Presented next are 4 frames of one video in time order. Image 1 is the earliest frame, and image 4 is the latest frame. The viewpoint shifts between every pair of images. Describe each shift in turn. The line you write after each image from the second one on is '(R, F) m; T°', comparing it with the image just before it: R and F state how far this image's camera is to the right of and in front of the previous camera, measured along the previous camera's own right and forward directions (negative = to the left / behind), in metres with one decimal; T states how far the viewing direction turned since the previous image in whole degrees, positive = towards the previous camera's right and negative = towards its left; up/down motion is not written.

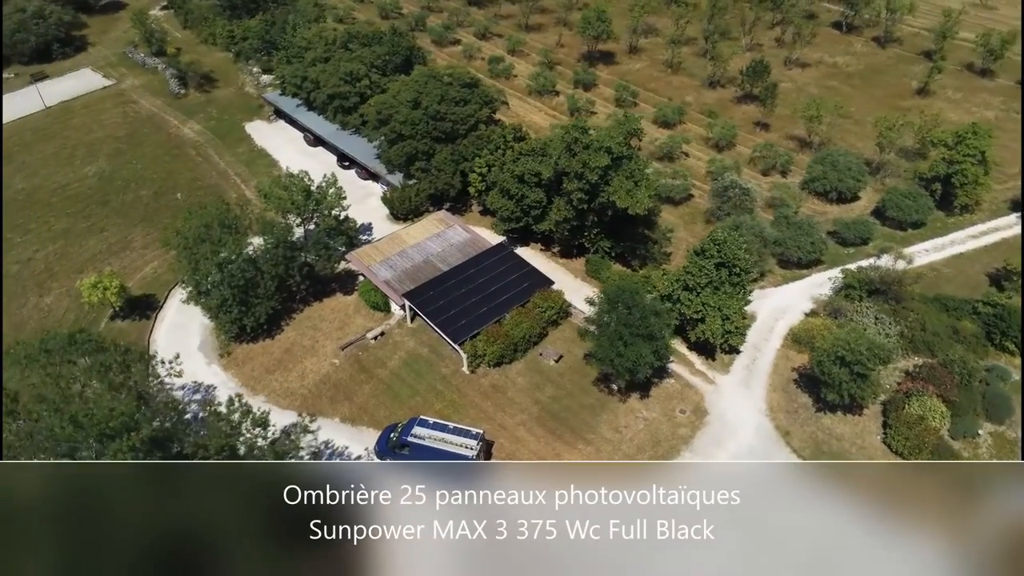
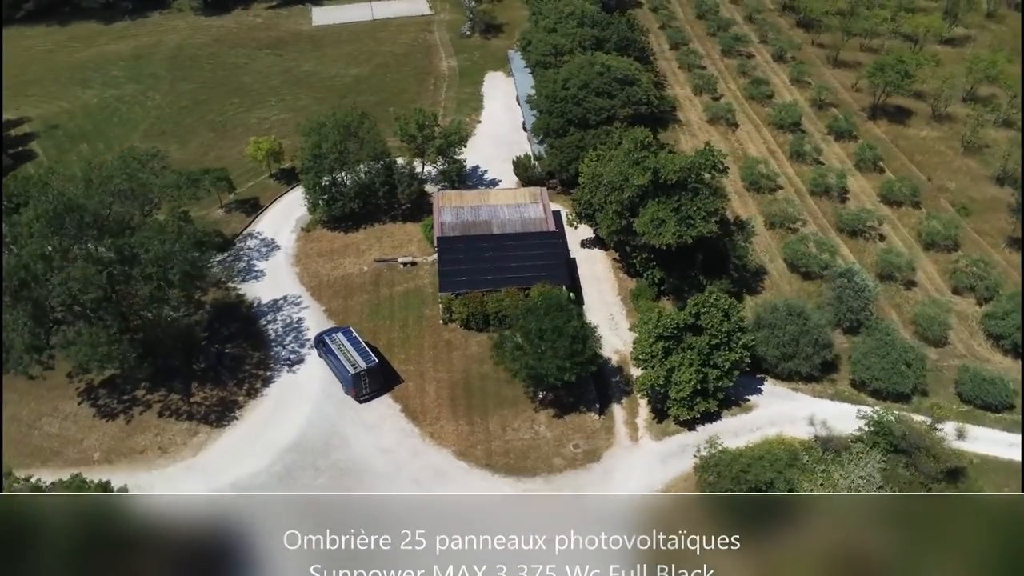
(+15.3, +3.1) m; -27°
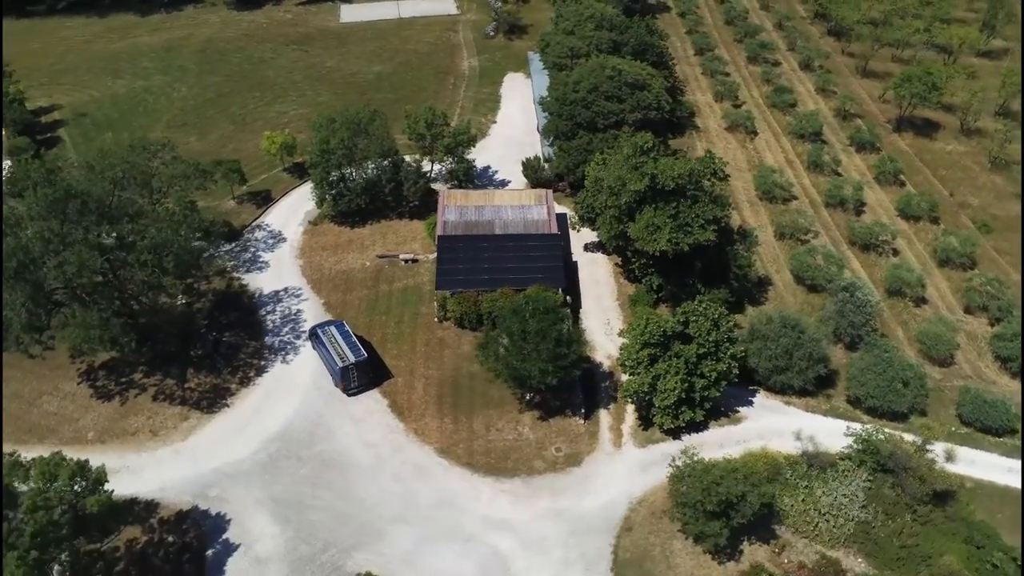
(+1.8, 0.0) m; -3°
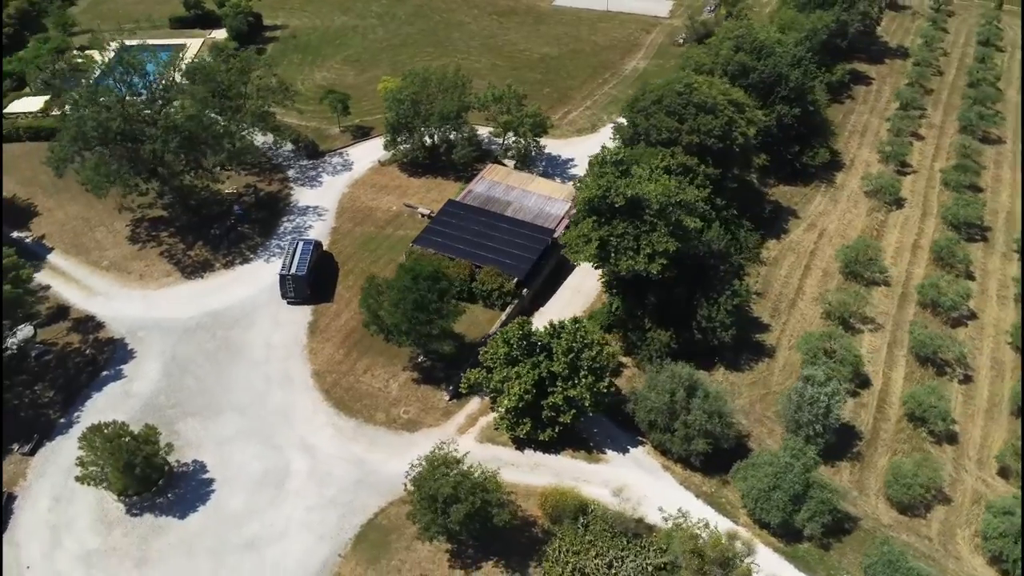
(+14.3, +2.4) m; -21°
